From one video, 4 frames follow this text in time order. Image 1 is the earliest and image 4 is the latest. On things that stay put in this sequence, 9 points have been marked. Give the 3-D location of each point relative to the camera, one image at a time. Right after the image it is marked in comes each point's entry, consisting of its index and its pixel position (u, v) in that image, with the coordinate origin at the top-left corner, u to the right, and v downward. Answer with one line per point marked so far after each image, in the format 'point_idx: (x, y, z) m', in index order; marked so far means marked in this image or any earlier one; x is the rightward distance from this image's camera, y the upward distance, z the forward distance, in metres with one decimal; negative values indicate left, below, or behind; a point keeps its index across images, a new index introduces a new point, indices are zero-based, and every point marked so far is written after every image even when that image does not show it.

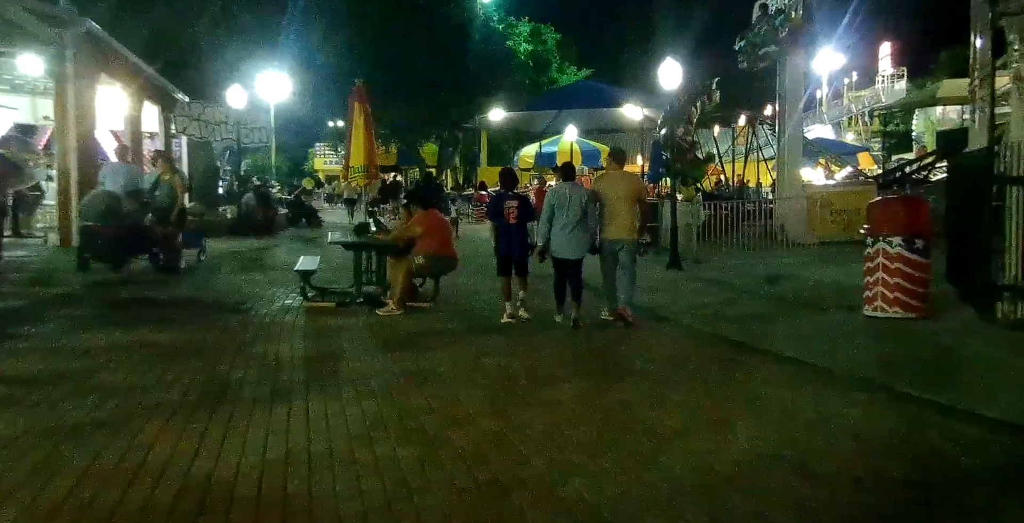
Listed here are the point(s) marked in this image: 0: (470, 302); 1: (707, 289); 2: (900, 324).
0: (-0.5, -0.6, +10.2) m
1: (+2.9, -0.4, +11.6) m
2: (+4.1, -0.7, +8.2) m
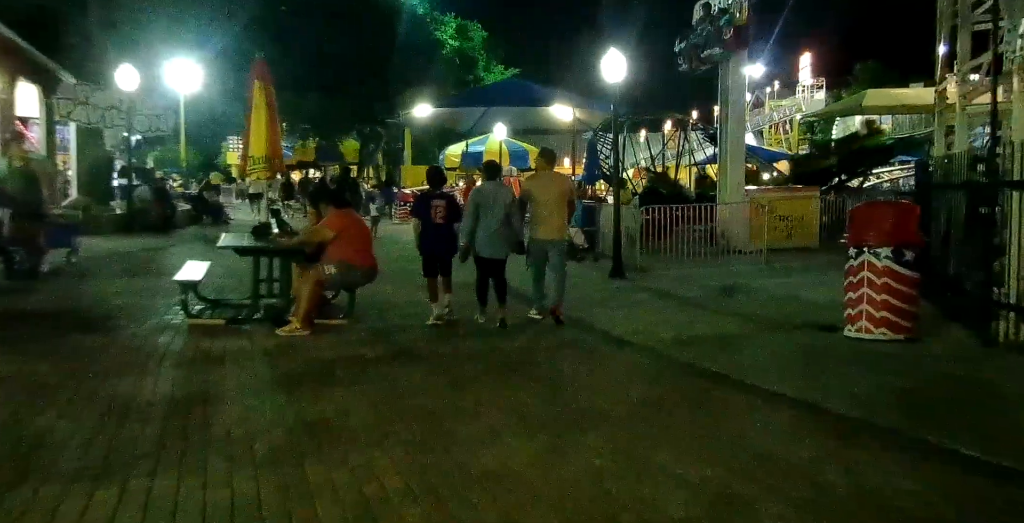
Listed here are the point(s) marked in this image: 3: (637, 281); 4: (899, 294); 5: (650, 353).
0: (-1.3, -0.7, +8.7) m
1: (+2.0, -0.6, +10.4) m
2: (+3.5, -0.8, +7.2) m
3: (+2.1, -0.3, +12.6) m
4: (+3.7, -0.3, +7.3) m
5: (+1.3, -0.9, +7.2) m
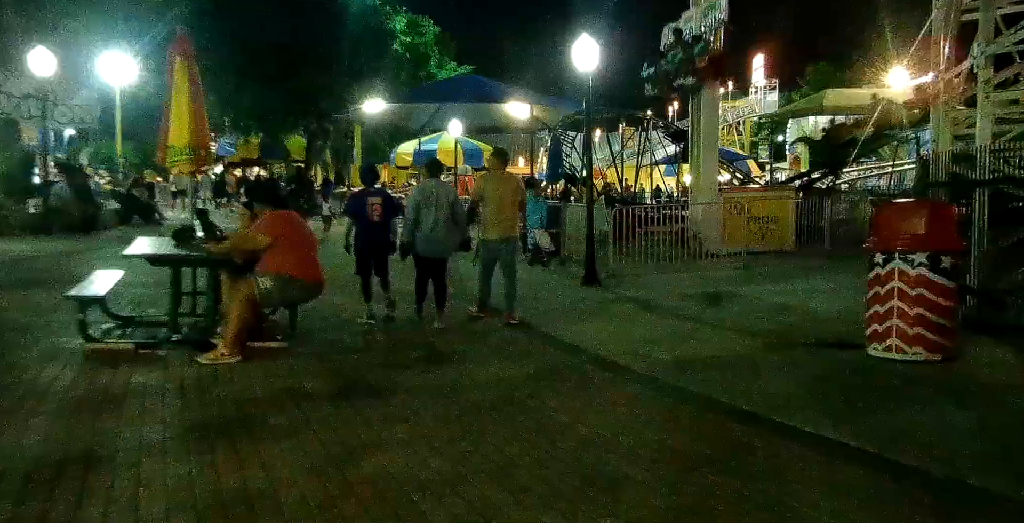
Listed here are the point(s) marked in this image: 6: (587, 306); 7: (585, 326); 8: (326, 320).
0: (-1.6, -0.7, +7.4) m
1: (+1.6, -0.6, +9.3) m
2: (+3.3, -0.9, +6.2) m
3: (+1.5, -0.4, +11.6) m
4: (+3.5, -0.4, +6.3) m
5: (+1.1, -0.9, +6.0) m
6: (+1.0, -0.6, +10.0) m
7: (+0.8, -0.7, +8.6) m
8: (-2.0, -0.7, +8.4) m
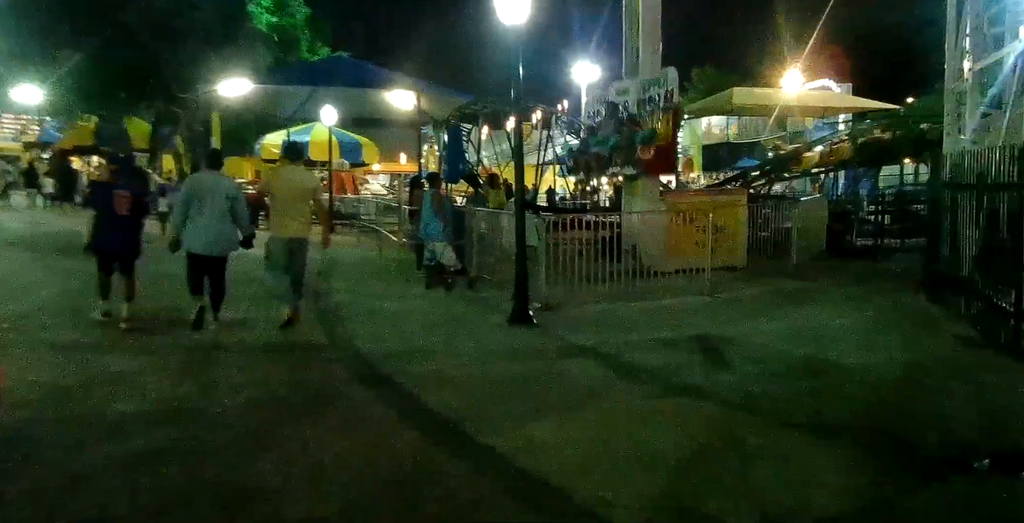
0: (-2.0, -1.0, +3.5) m
1: (+0.8, -0.9, +6.0) m
2: (+3.1, -1.2, +3.1) m
3: (+0.5, -0.7, +8.2) m
4: (+3.2, -0.7, +3.3) m
5: (+0.9, -1.3, +2.6) m
6: (+0.2, -0.9, +6.6) m
7: (+0.2, -1.0, +5.1) m
8: (-2.6, -1.0, +4.5) m
